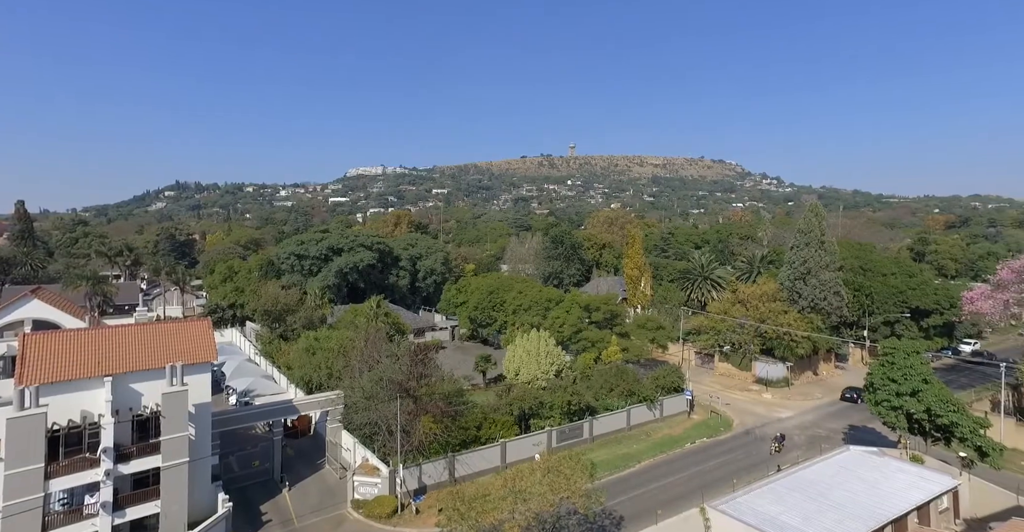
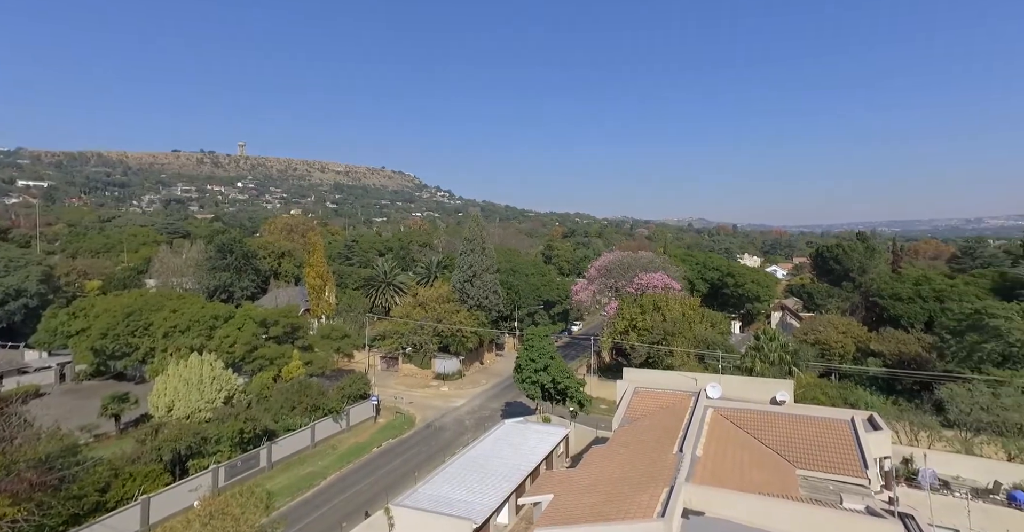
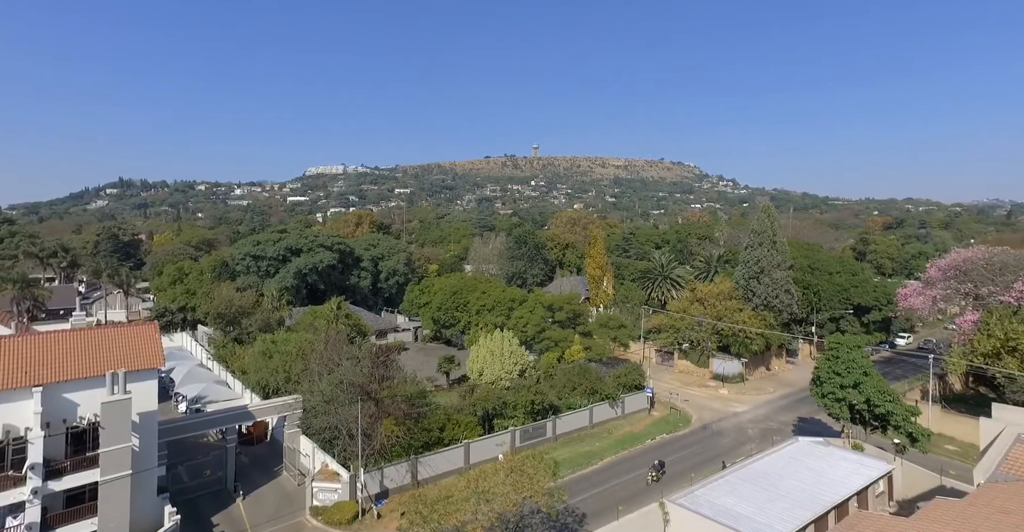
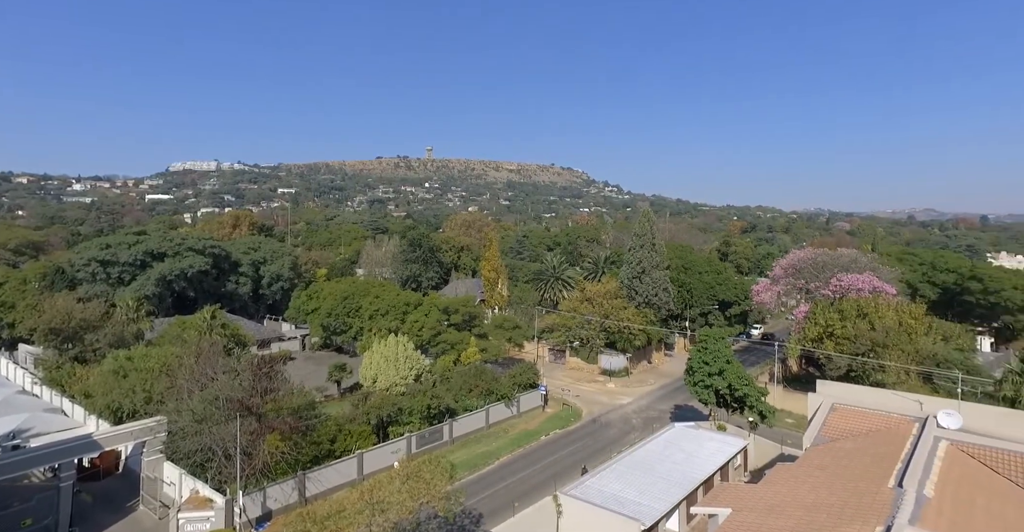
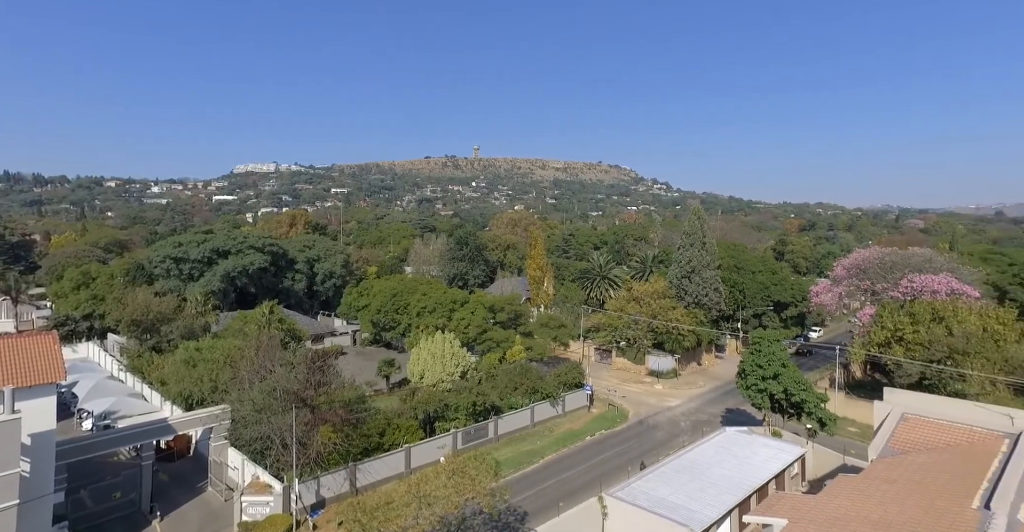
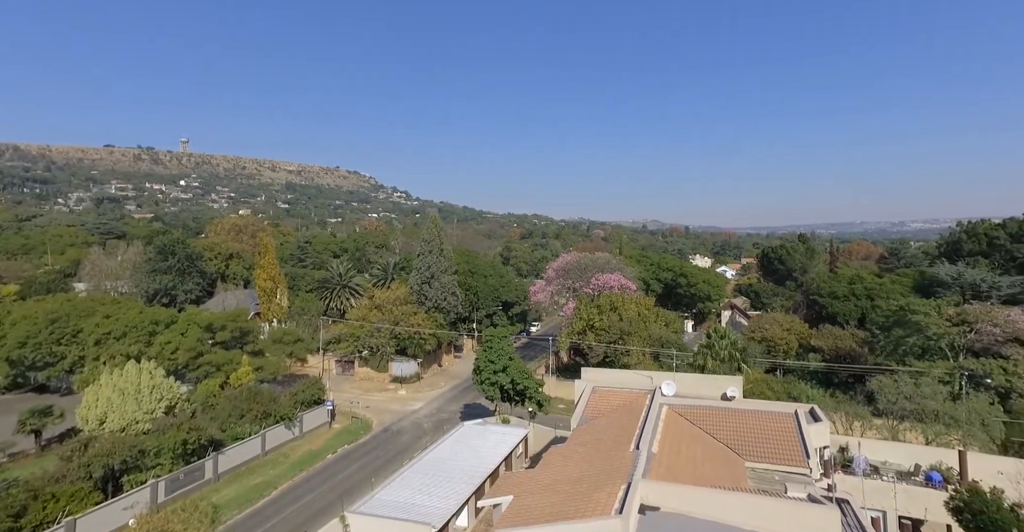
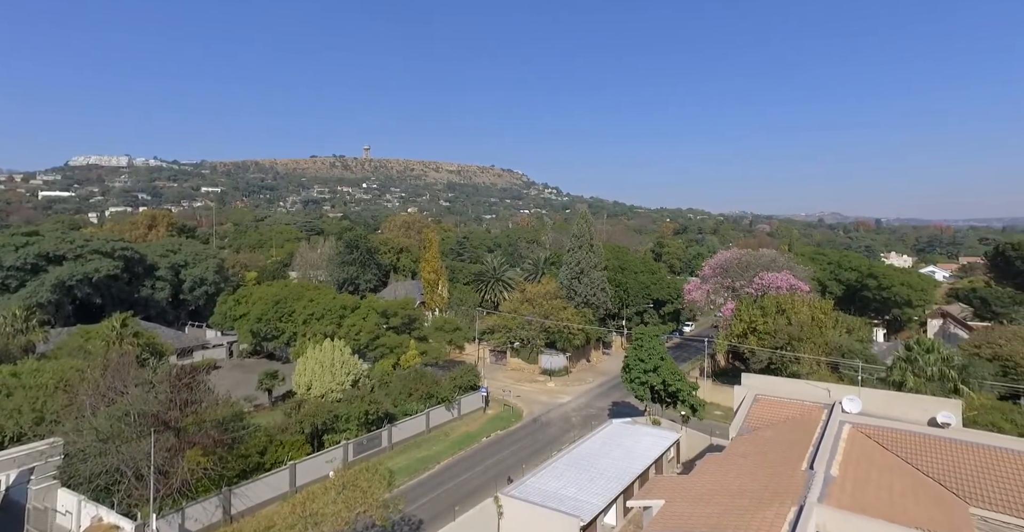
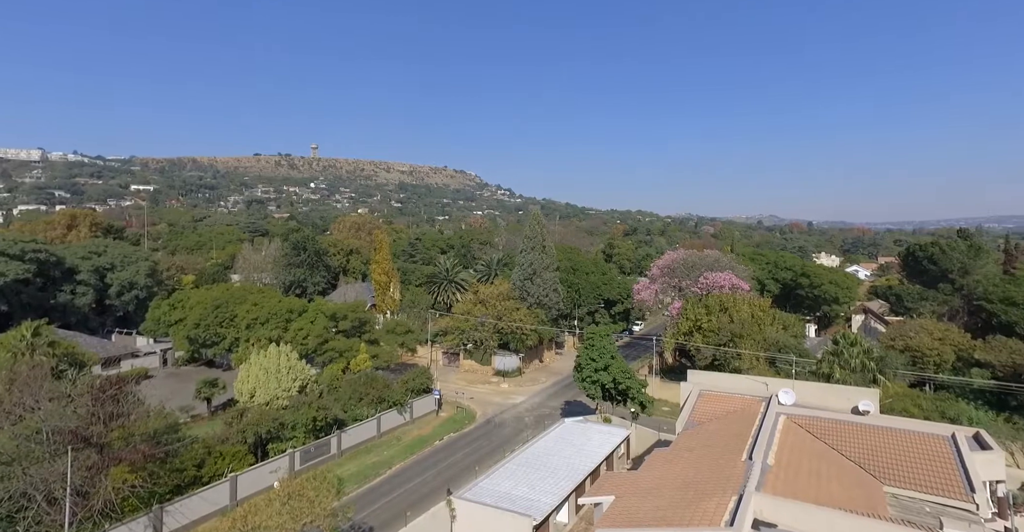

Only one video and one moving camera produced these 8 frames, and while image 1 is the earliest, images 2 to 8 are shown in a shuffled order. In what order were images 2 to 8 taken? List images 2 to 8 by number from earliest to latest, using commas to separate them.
3, 5, 4, 7, 8, 2, 6
